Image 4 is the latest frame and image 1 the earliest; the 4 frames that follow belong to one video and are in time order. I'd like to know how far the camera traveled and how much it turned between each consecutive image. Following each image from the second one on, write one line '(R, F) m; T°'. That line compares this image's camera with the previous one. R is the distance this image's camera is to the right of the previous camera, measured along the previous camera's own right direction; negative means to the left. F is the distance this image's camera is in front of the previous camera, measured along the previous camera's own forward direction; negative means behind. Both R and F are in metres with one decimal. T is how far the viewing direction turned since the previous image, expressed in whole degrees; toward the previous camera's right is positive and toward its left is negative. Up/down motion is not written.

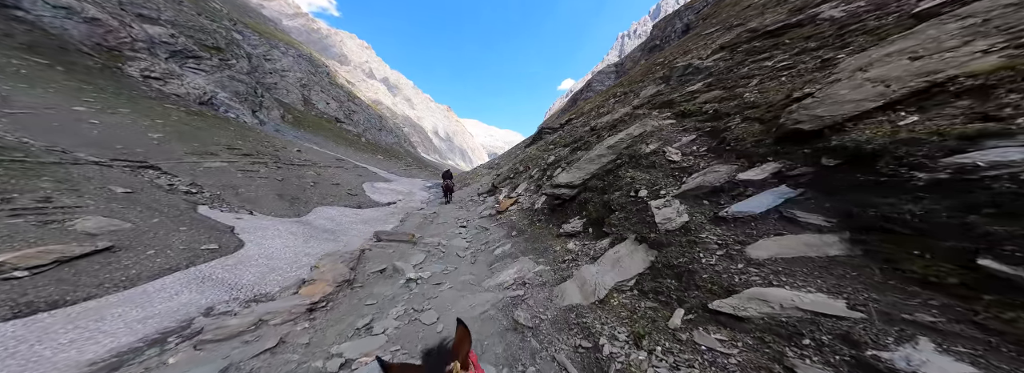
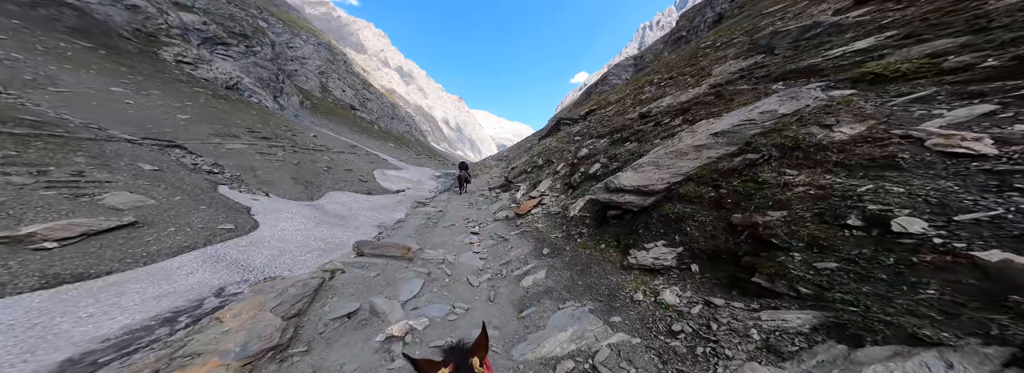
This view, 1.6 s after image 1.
(-0.2, +0.6) m; -2°
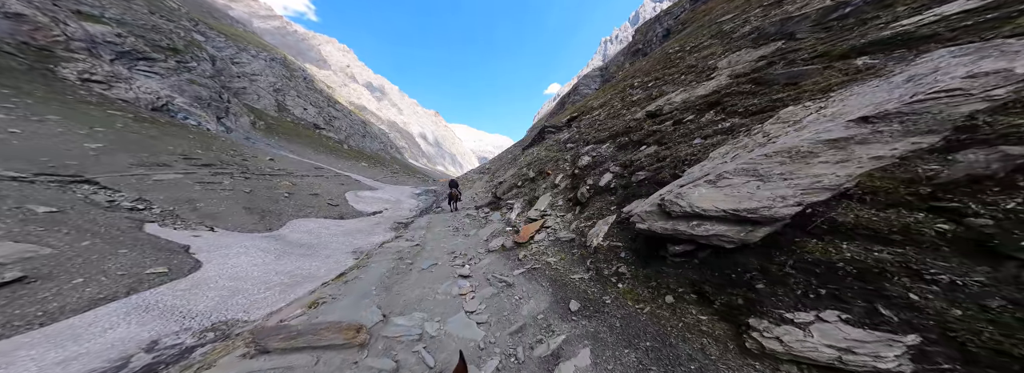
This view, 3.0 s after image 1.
(-0.5, +0.2) m; +6°
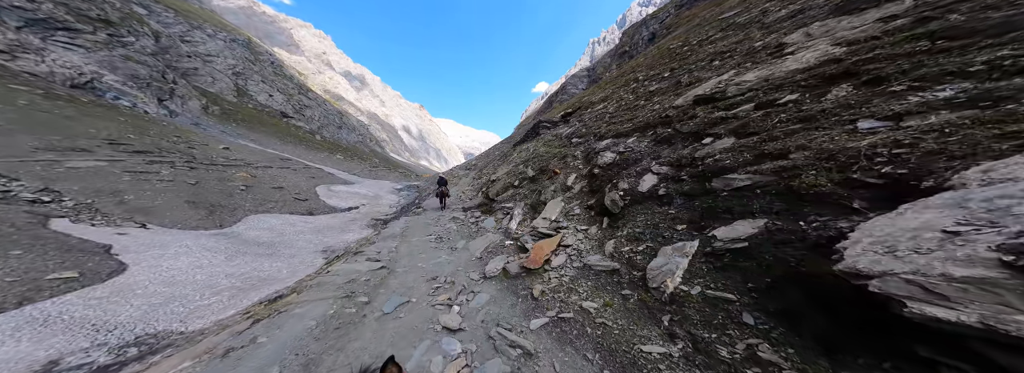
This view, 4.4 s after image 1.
(-0.5, +0.7) m; +5°
